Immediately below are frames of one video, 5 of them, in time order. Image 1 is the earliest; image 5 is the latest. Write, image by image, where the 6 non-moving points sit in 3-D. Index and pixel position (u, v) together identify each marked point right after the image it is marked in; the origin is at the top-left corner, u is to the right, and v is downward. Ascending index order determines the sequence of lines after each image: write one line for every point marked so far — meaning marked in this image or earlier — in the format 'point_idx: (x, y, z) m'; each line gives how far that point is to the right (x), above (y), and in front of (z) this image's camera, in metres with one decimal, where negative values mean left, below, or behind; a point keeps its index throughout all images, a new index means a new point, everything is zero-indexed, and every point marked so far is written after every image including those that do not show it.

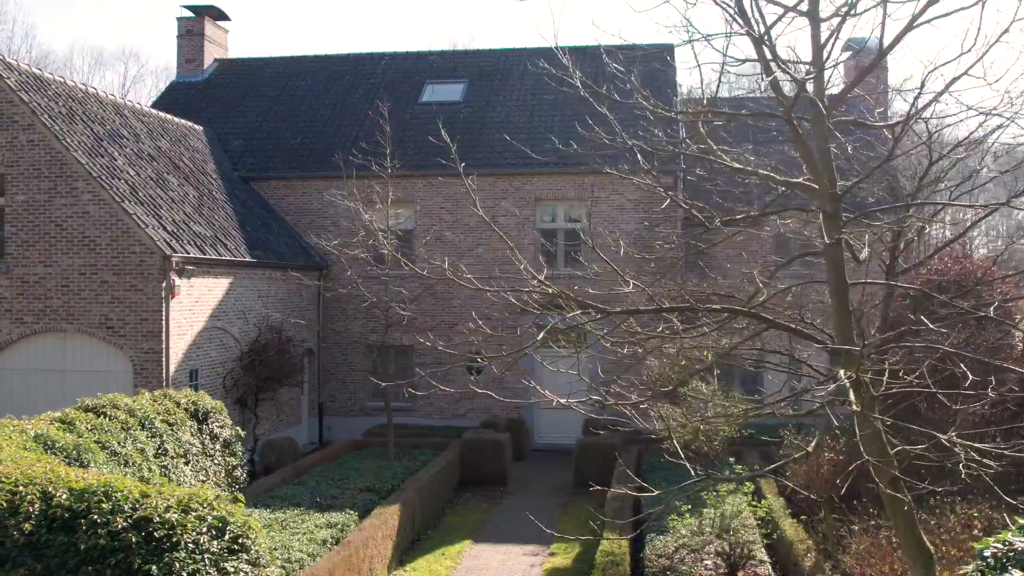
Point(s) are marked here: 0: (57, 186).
0: (-5.6, +1.3, +12.6) m
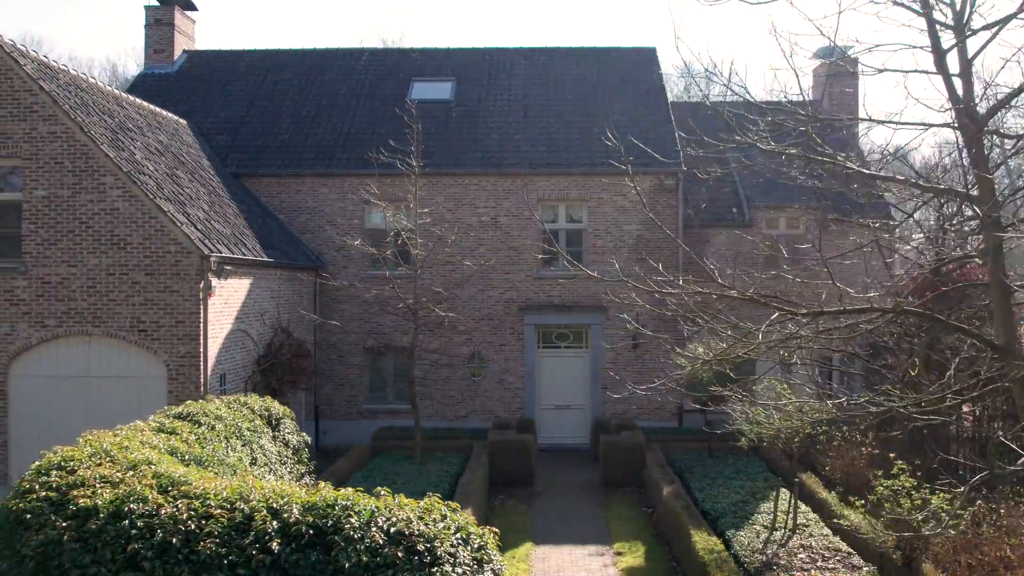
0: (-5.0, +1.2, +11.9) m
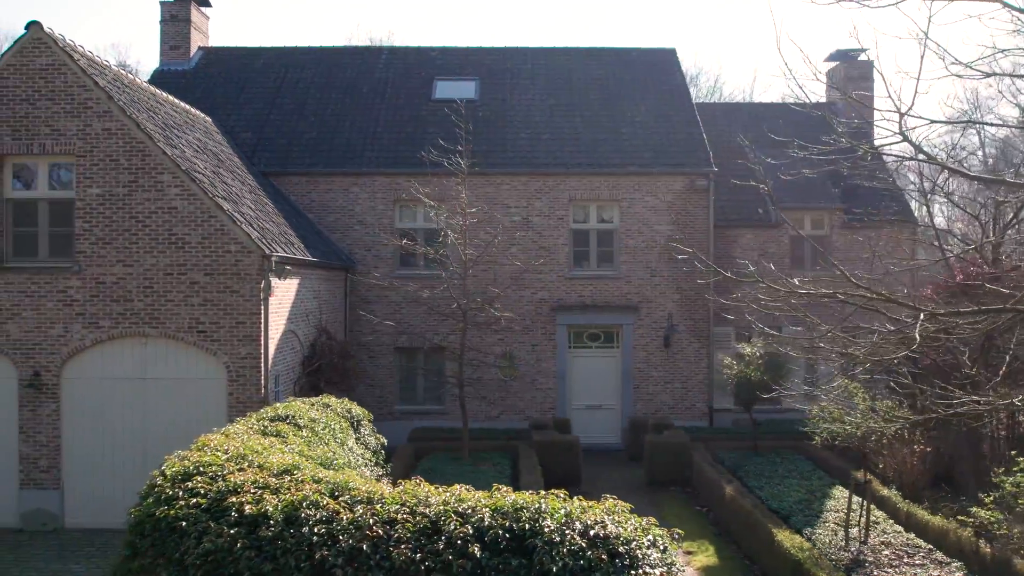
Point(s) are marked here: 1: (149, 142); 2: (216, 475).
0: (-4.3, +1.2, +11.7) m
1: (-4.2, +1.7, +11.6) m
2: (-1.9, -1.2, +6.6) m
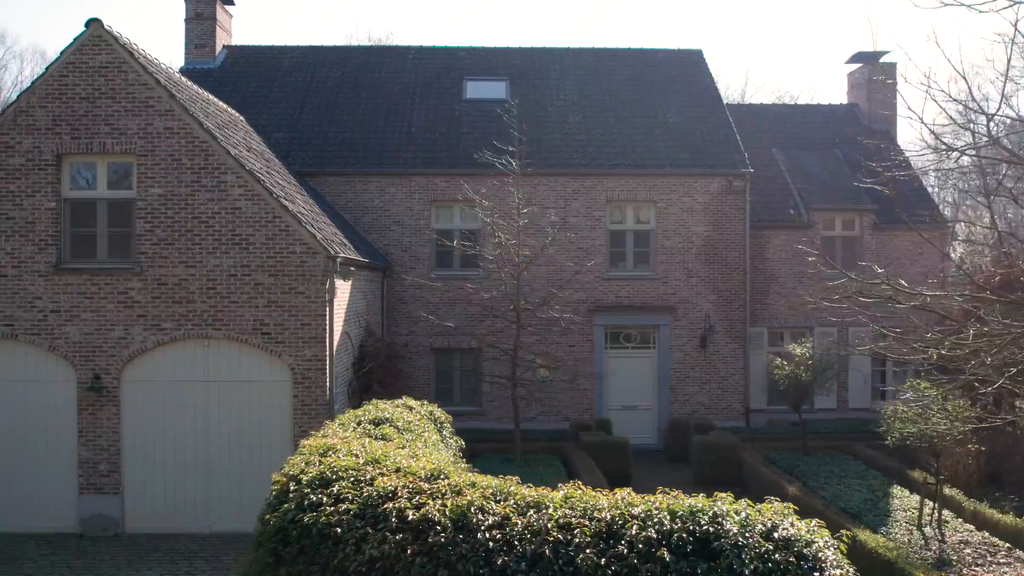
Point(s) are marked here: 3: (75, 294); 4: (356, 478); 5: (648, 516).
0: (-3.5, +1.2, +11.5) m
1: (-3.4, +1.6, +11.5) m
2: (-1.0, -1.2, +6.5) m
3: (-4.9, -0.1, +11.5) m
4: (-1.0, -1.2, +6.5) m
5: (+0.7, -1.2, +5.5) m
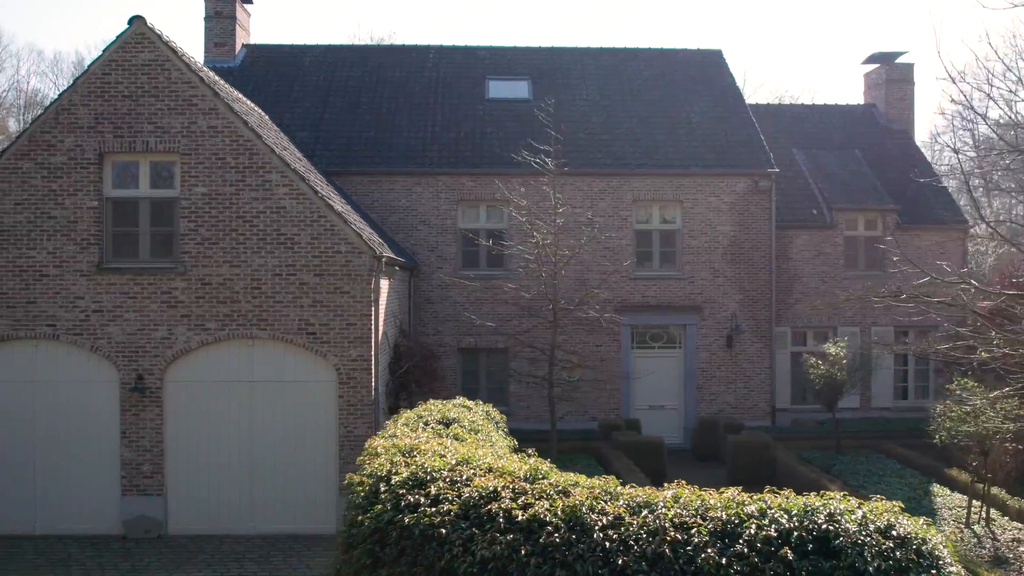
0: (-3.0, +1.2, +11.4) m
1: (-2.9, +1.7, +11.4) m
2: (-0.4, -1.2, +6.4) m
3: (-4.4, -0.1, +11.4) m
4: (-0.4, -1.2, +6.4) m
5: (+1.3, -1.2, +5.5) m
